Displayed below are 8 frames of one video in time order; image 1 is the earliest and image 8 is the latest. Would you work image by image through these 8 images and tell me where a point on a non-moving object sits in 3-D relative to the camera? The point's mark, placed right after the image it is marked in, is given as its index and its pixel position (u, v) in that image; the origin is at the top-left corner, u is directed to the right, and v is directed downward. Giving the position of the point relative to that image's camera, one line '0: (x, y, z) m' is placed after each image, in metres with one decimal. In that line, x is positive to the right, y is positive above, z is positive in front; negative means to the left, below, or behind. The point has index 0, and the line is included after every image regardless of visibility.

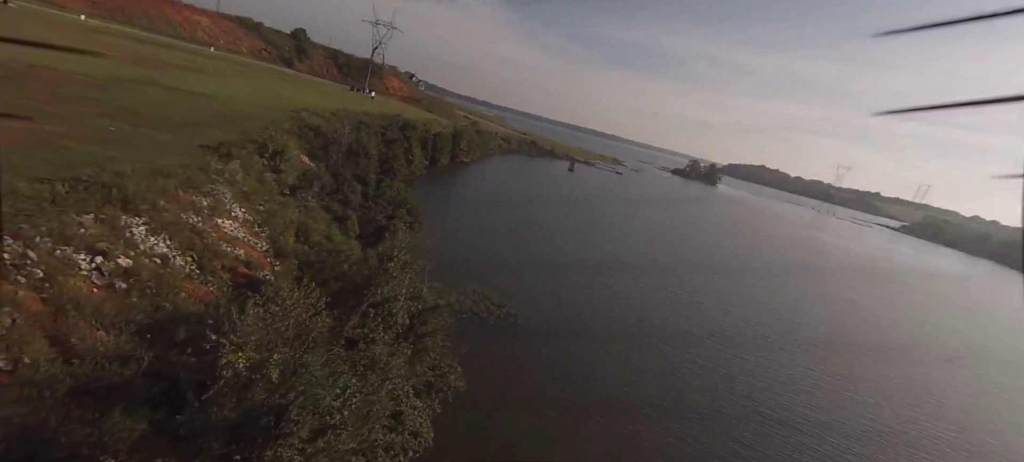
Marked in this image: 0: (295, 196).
0: (-10.0, +1.5, +19.6) m
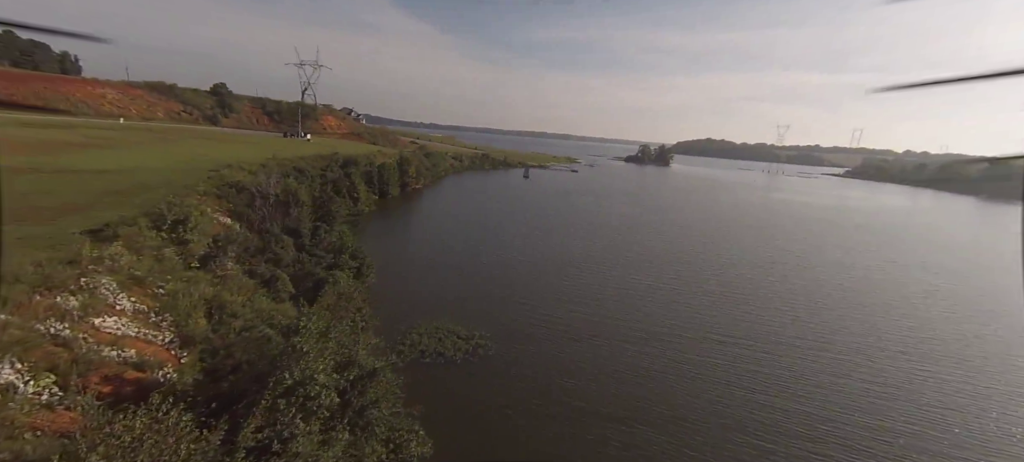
0: (-12.2, -1.5, +17.2) m
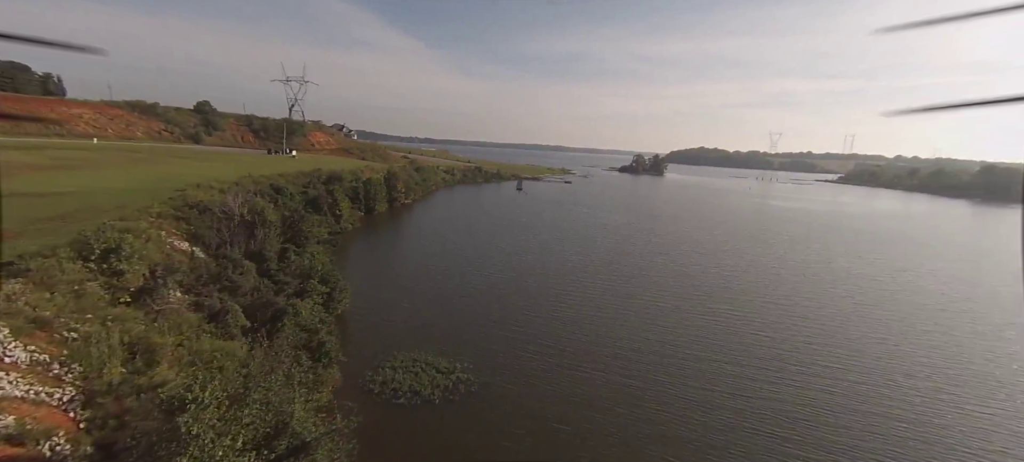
0: (-12.8, -2.5, +14.9) m
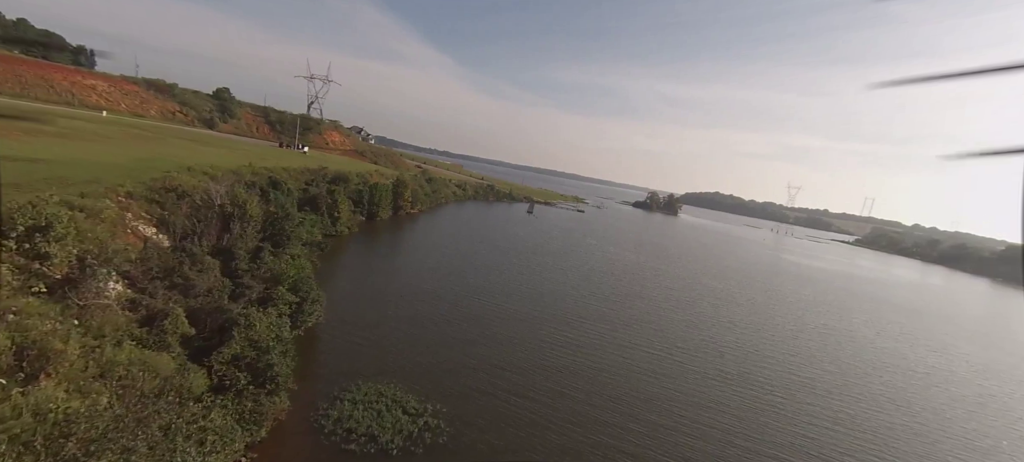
0: (-13.2, -1.9, +12.6) m
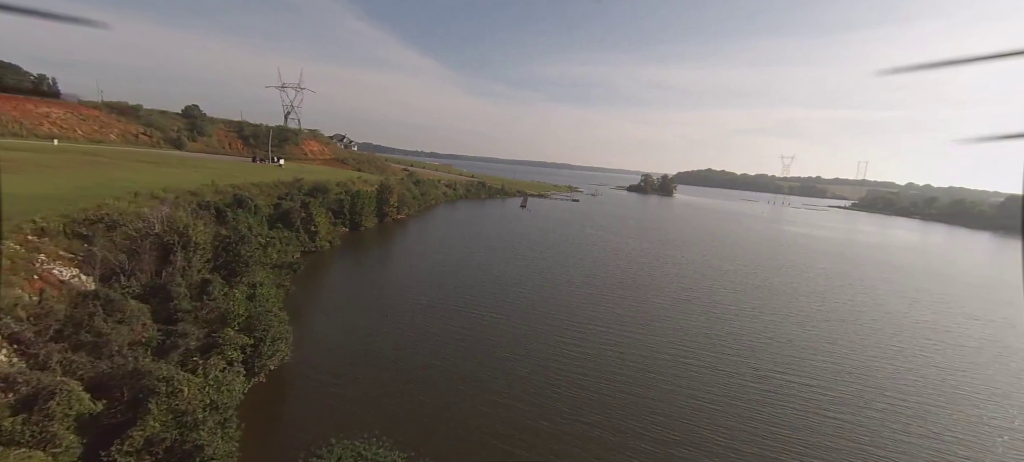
0: (-13.2, -3.3, +9.0) m
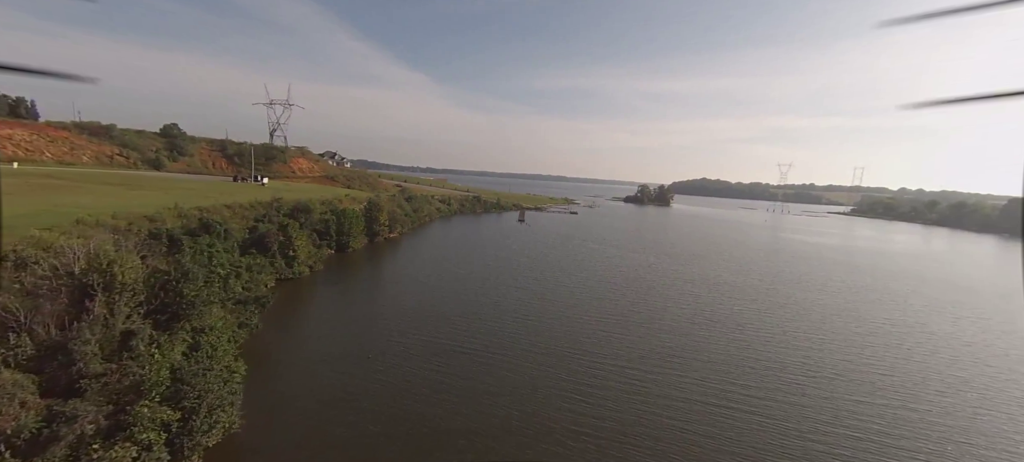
0: (-12.9, -4.3, +5.2) m
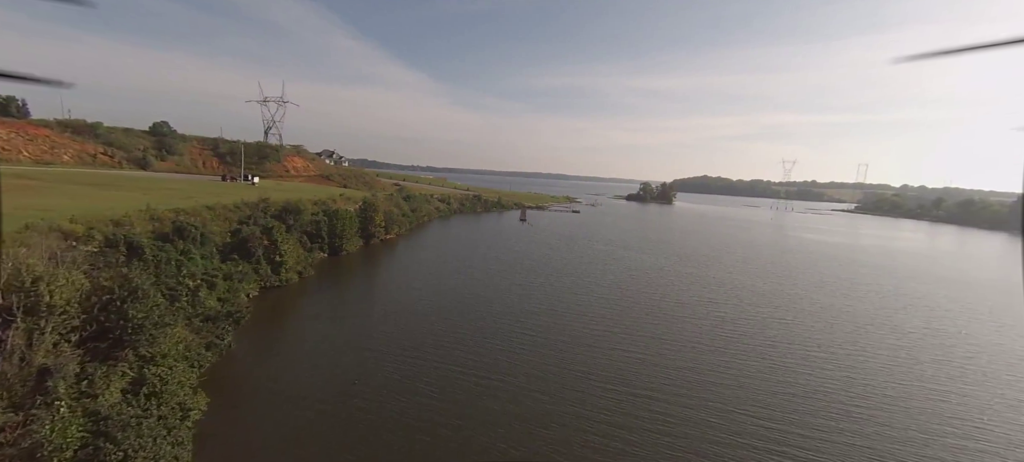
0: (-12.7, -4.7, +2.5) m
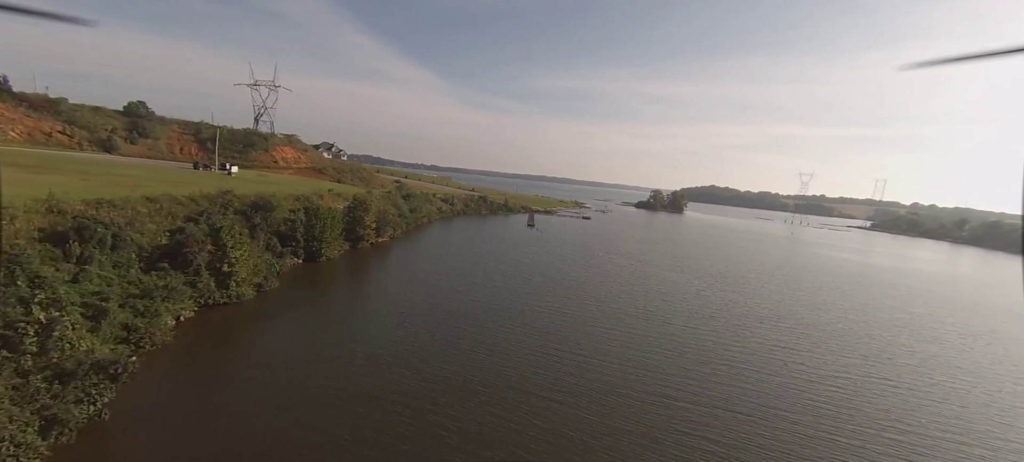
0: (-11.8, -4.9, -5.1) m
